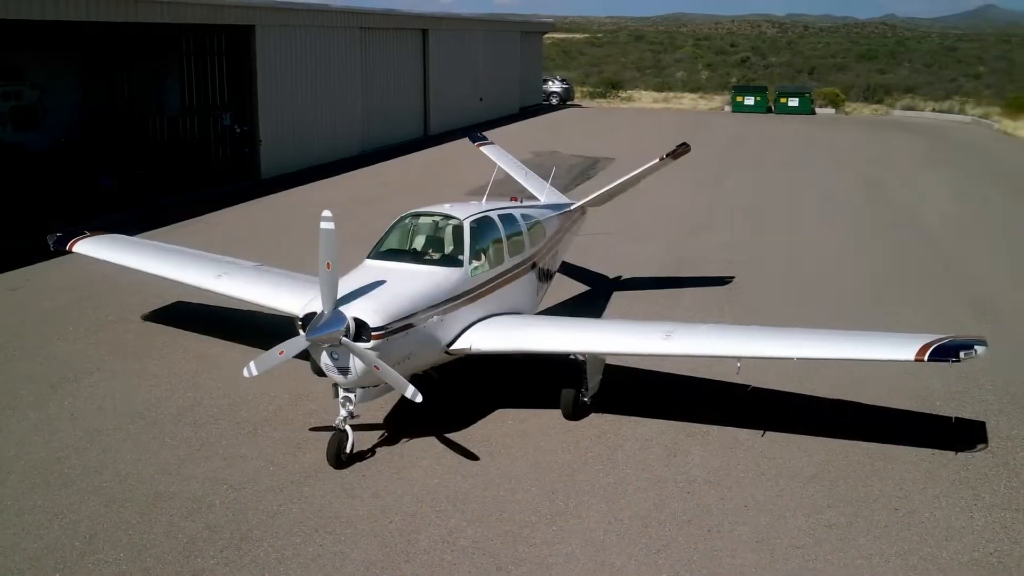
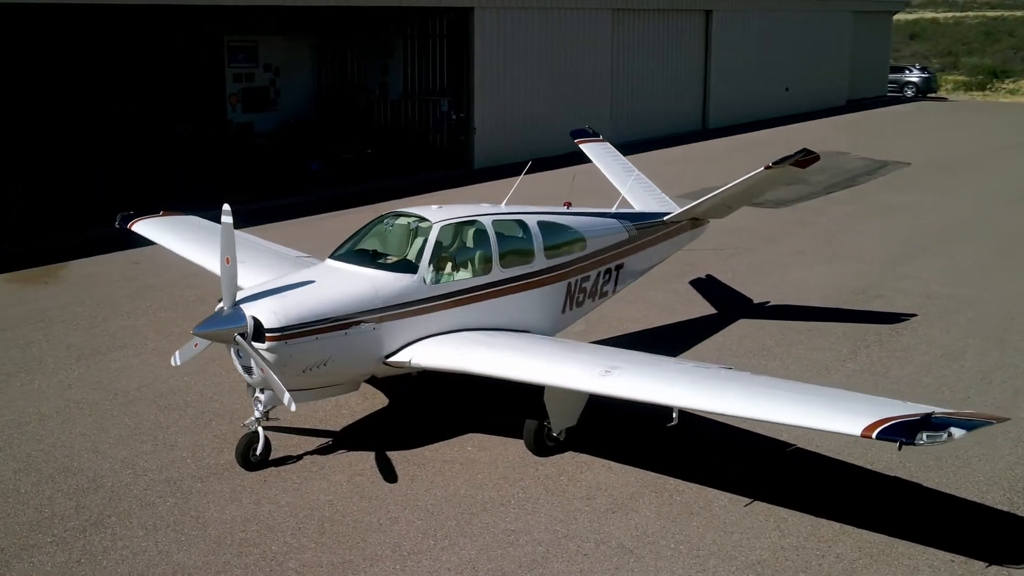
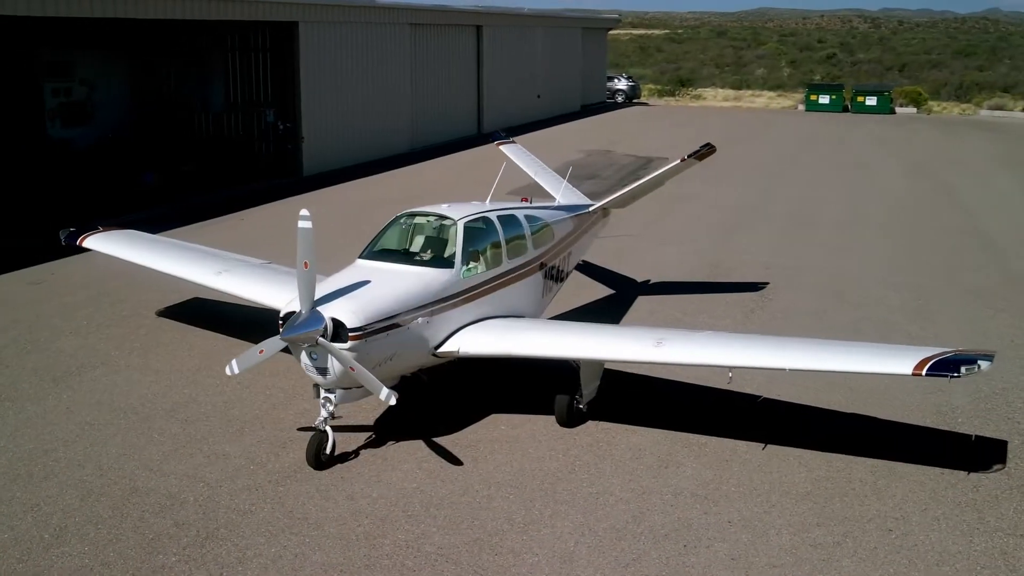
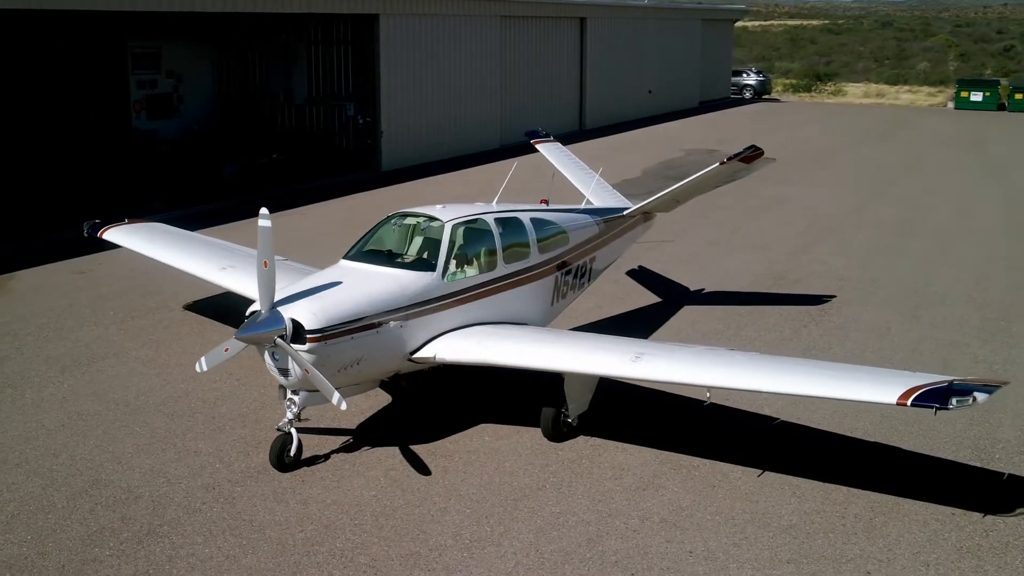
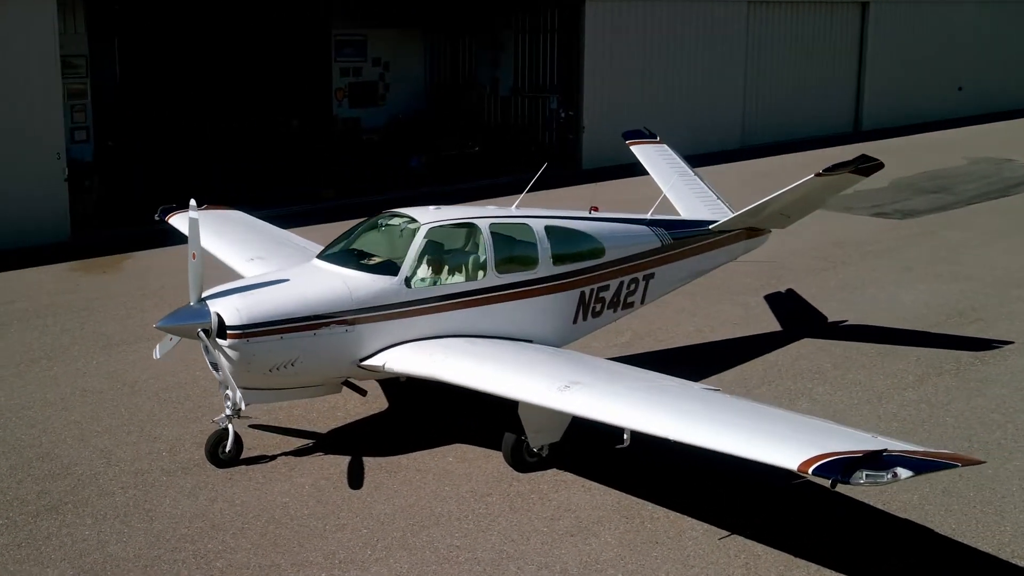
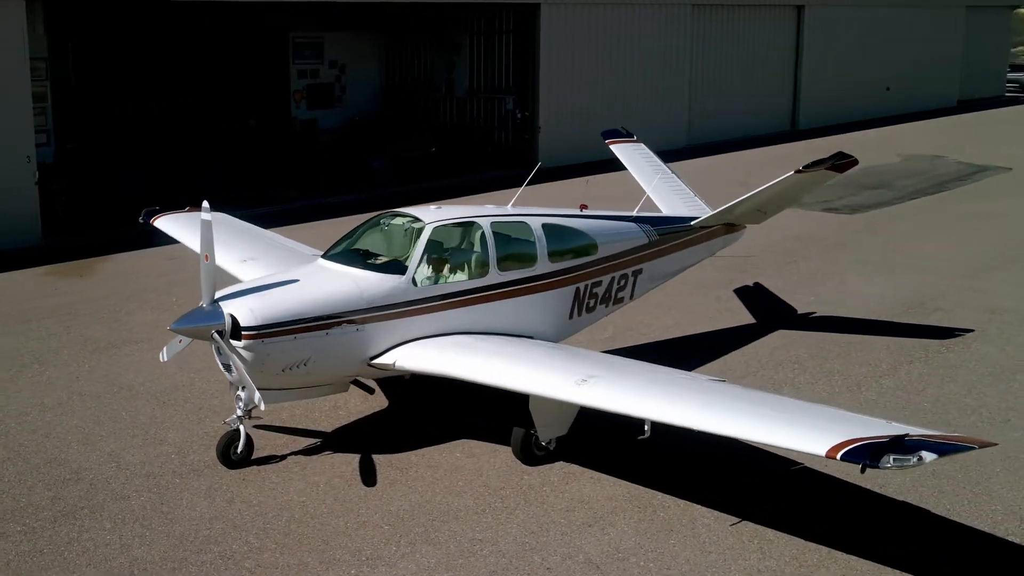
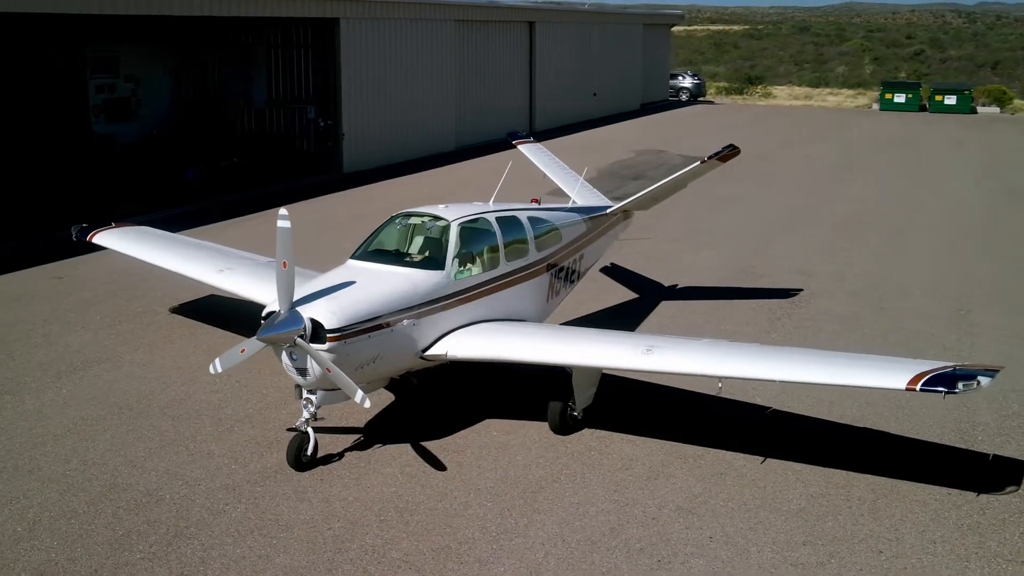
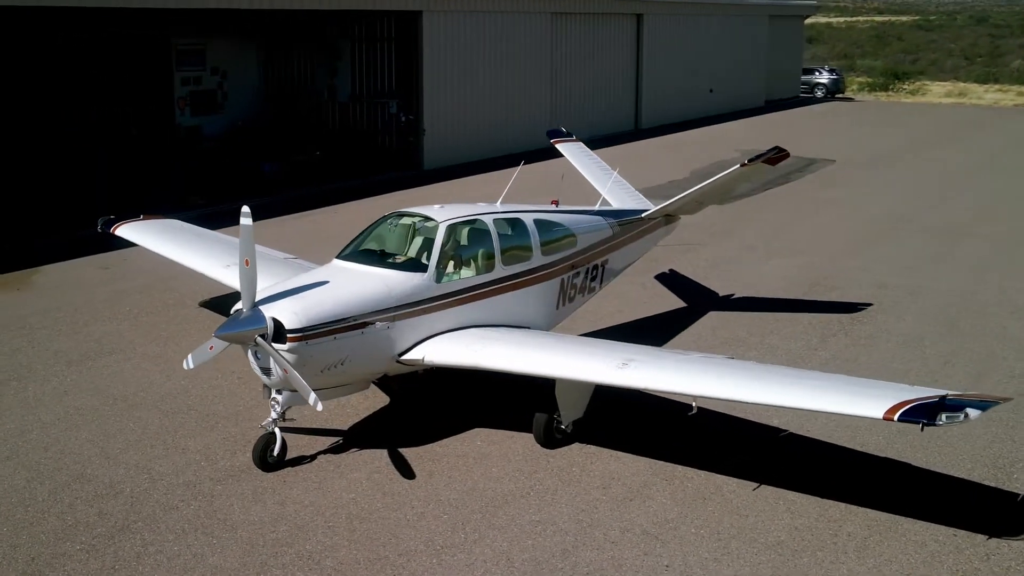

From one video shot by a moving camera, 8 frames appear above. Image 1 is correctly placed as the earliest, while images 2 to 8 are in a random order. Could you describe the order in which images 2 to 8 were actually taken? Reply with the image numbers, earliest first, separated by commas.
3, 7, 4, 8, 2, 6, 5
